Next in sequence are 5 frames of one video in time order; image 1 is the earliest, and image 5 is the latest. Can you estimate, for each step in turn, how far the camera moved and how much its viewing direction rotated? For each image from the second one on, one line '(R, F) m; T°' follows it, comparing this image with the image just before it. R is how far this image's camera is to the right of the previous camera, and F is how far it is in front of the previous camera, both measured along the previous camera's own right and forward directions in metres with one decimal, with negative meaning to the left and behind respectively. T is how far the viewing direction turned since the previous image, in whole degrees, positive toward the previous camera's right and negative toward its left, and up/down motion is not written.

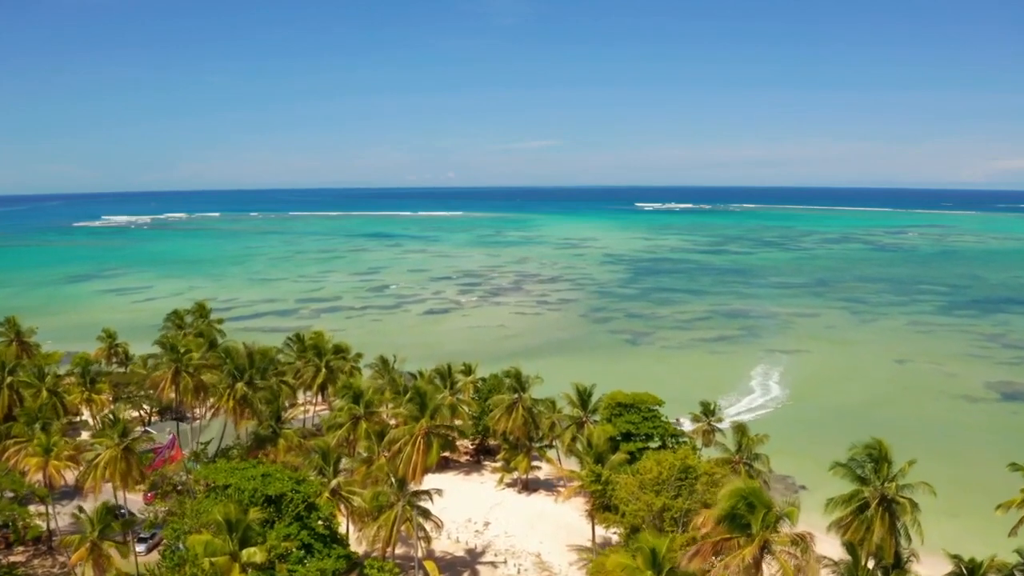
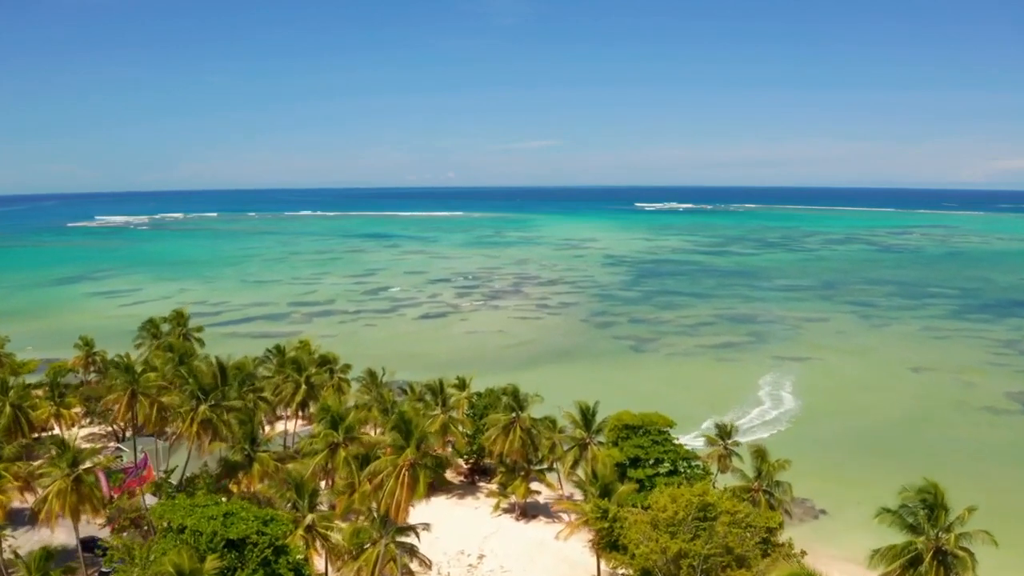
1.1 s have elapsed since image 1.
(+0.1, +2.0) m; 0°
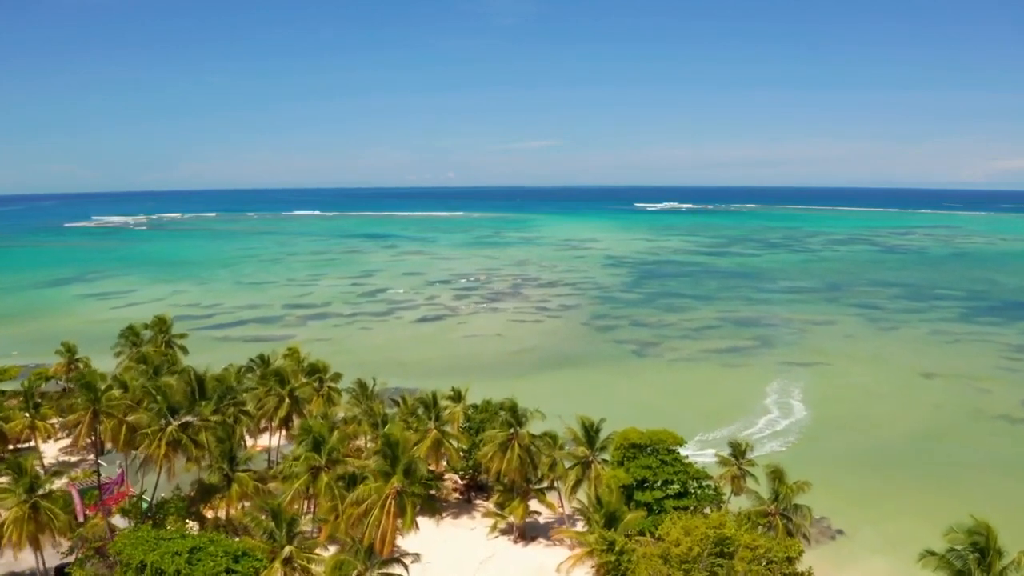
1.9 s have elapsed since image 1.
(+0.1, +1.4) m; 0°
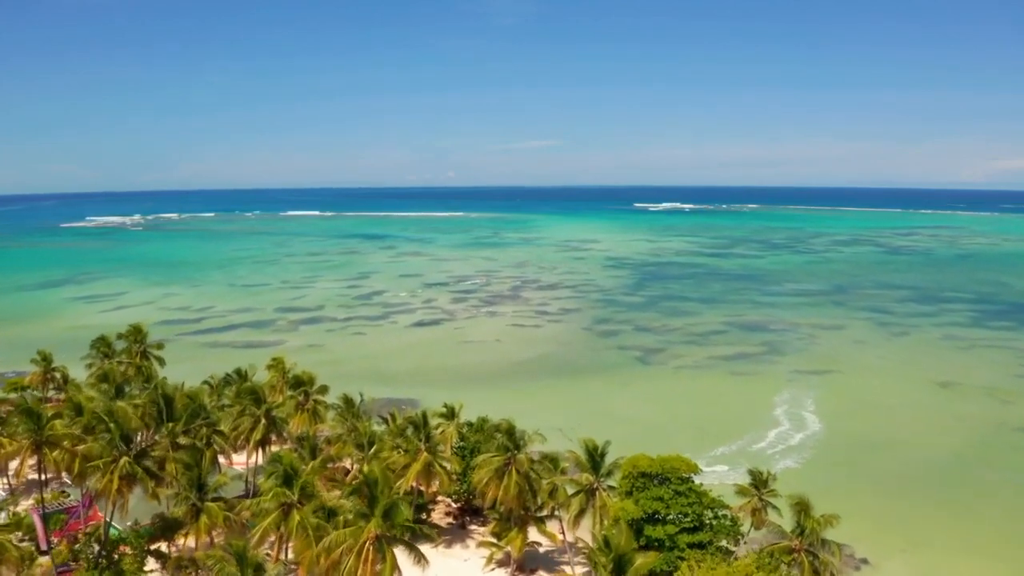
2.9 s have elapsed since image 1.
(+0.1, +1.8) m; 0°
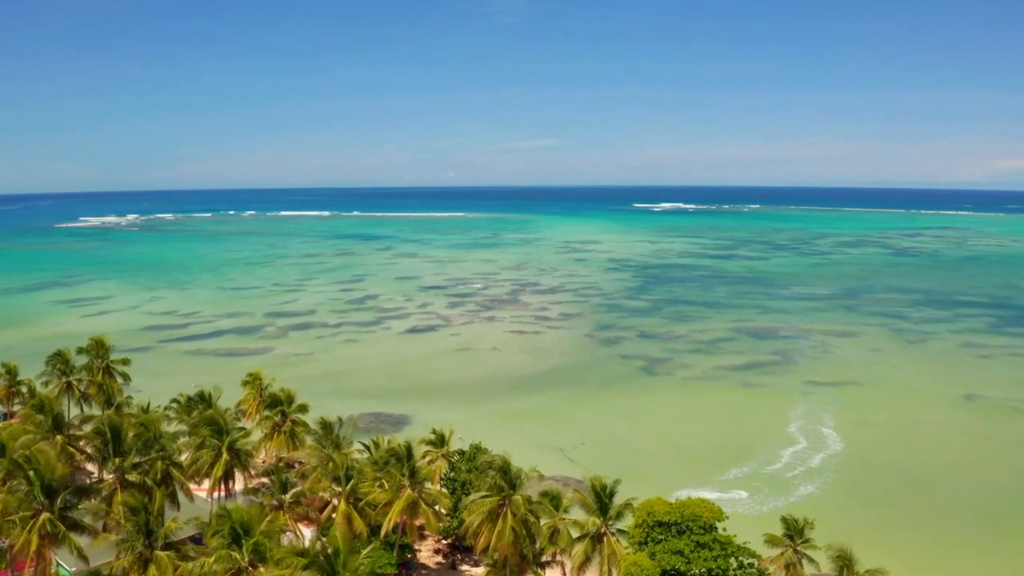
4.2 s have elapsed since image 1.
(+0.1, +2.4) m; 0°
